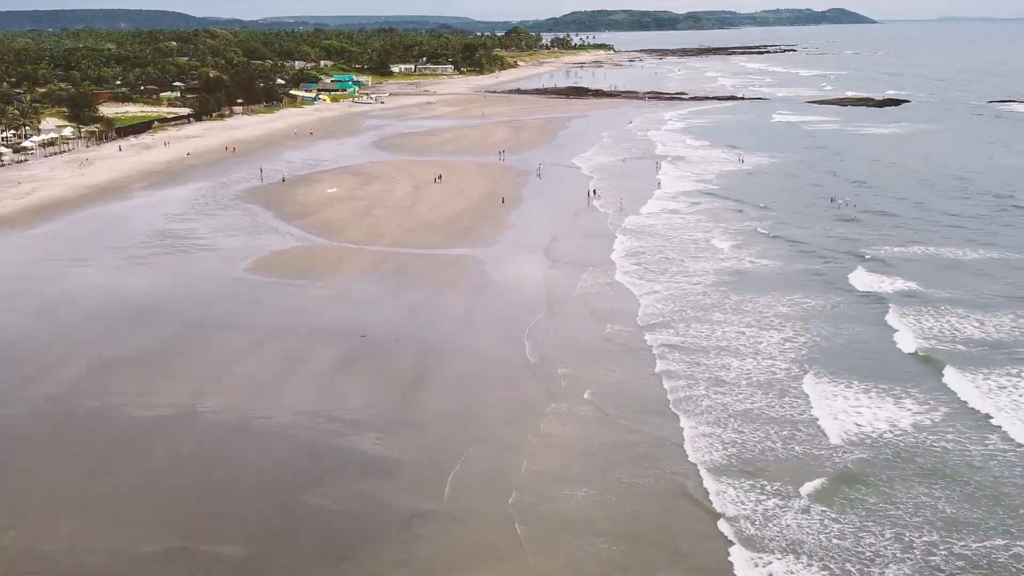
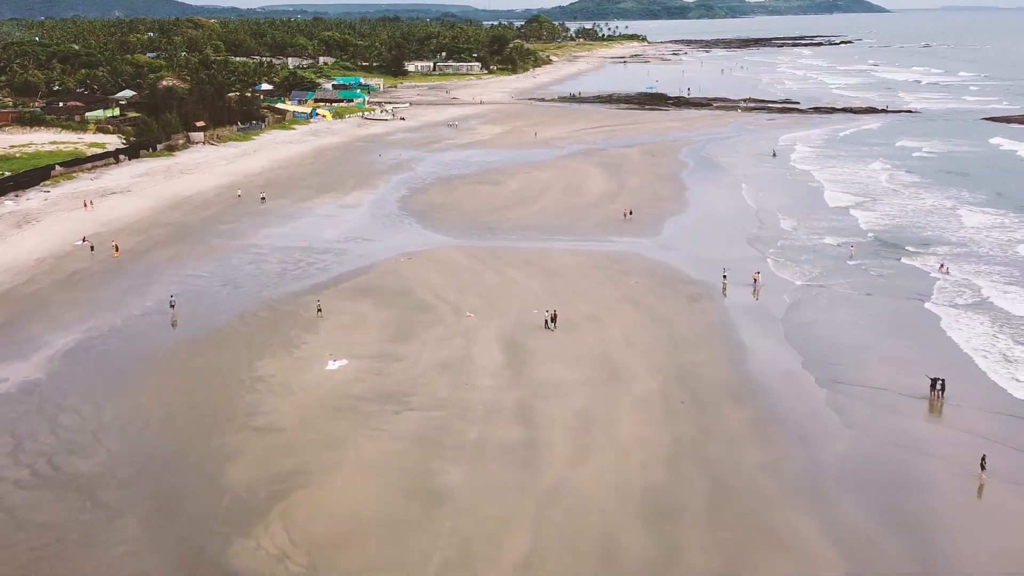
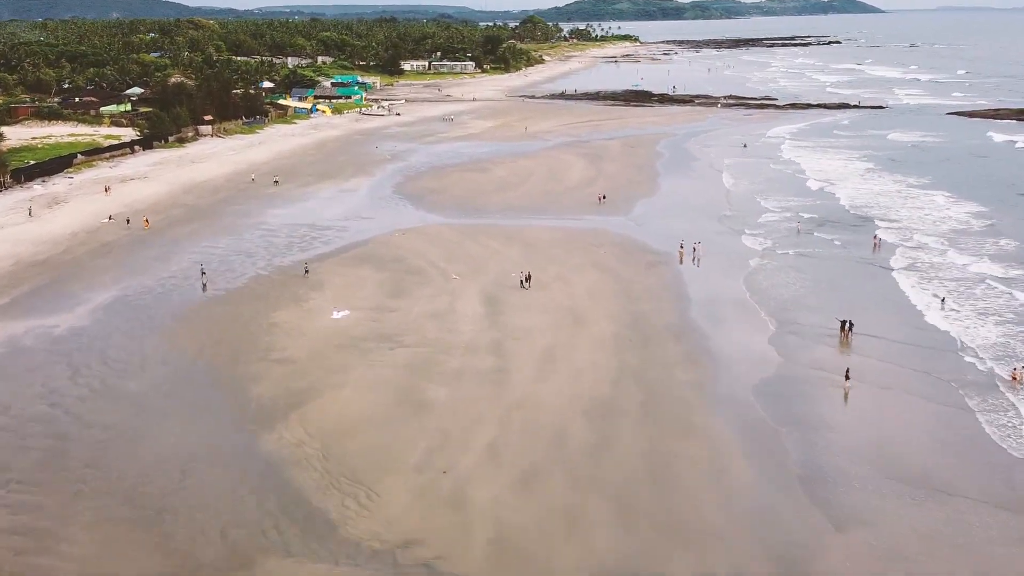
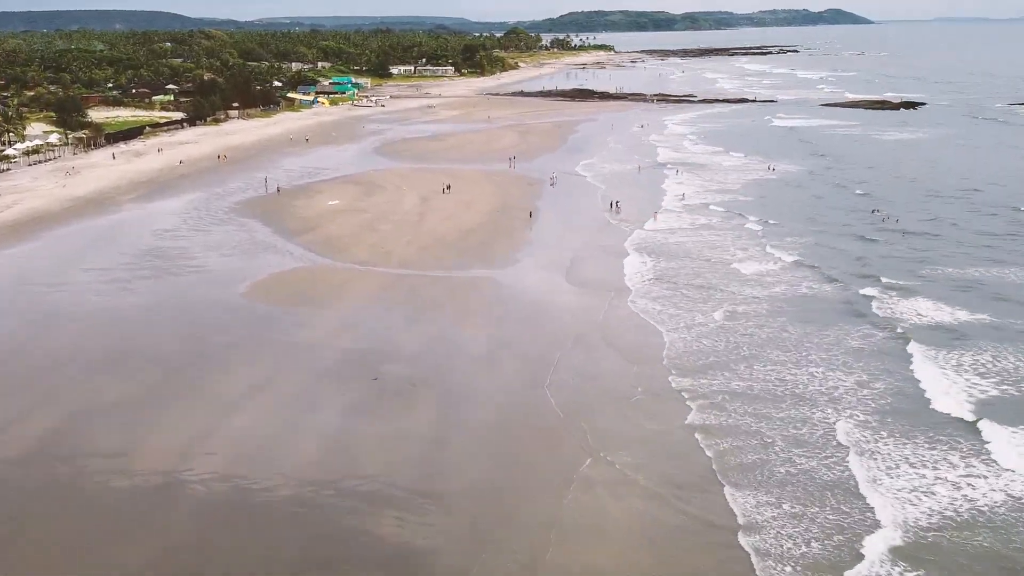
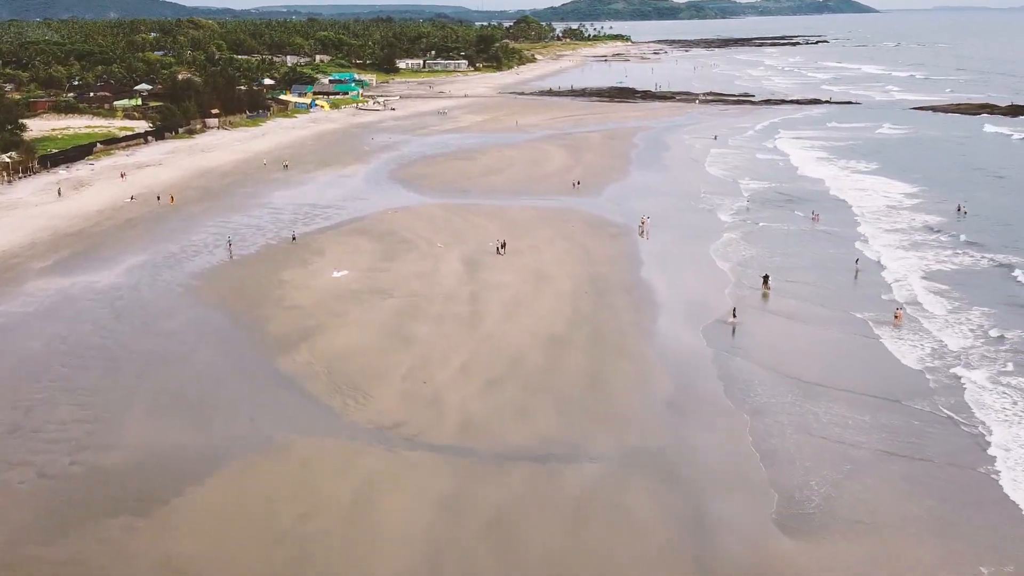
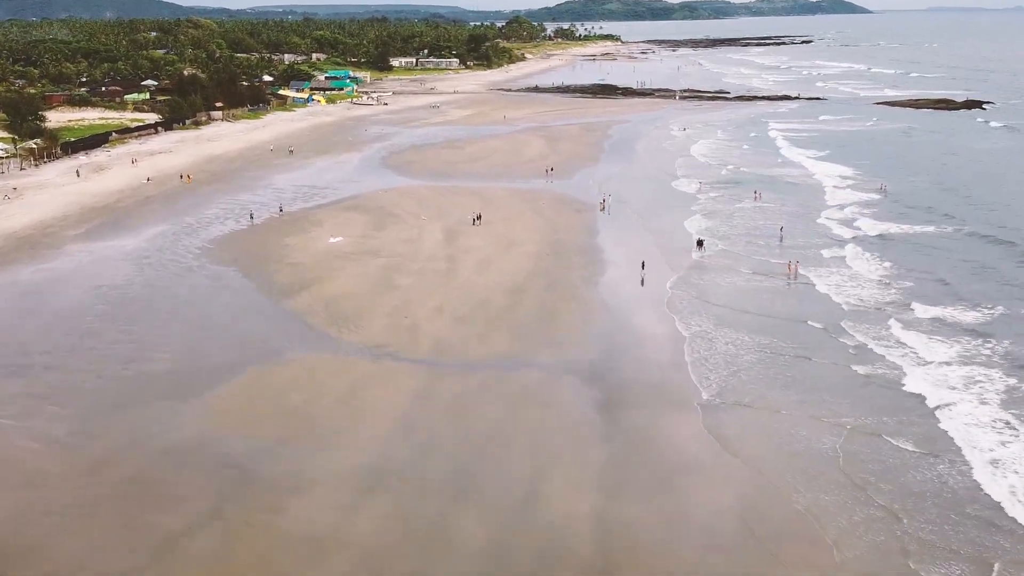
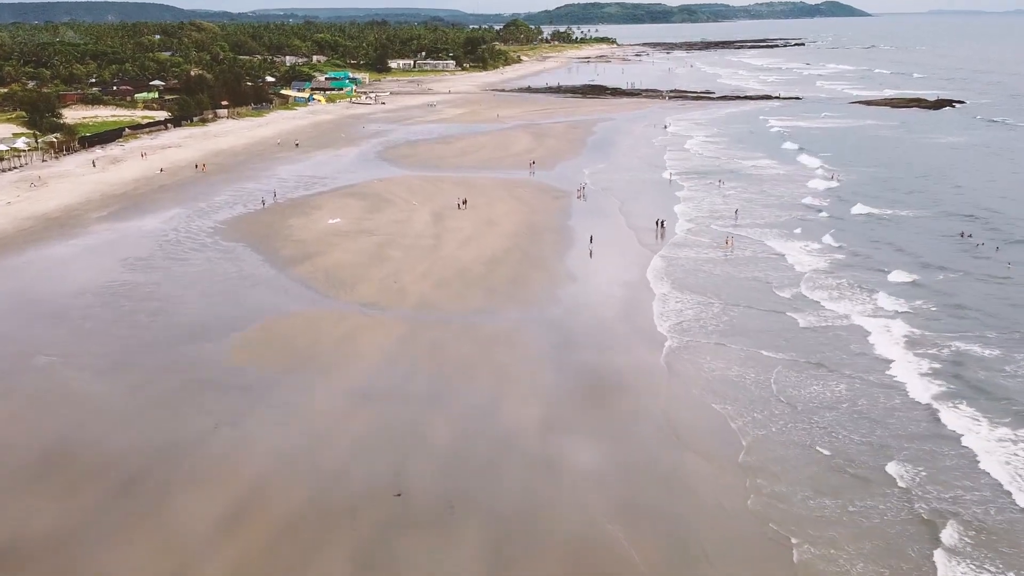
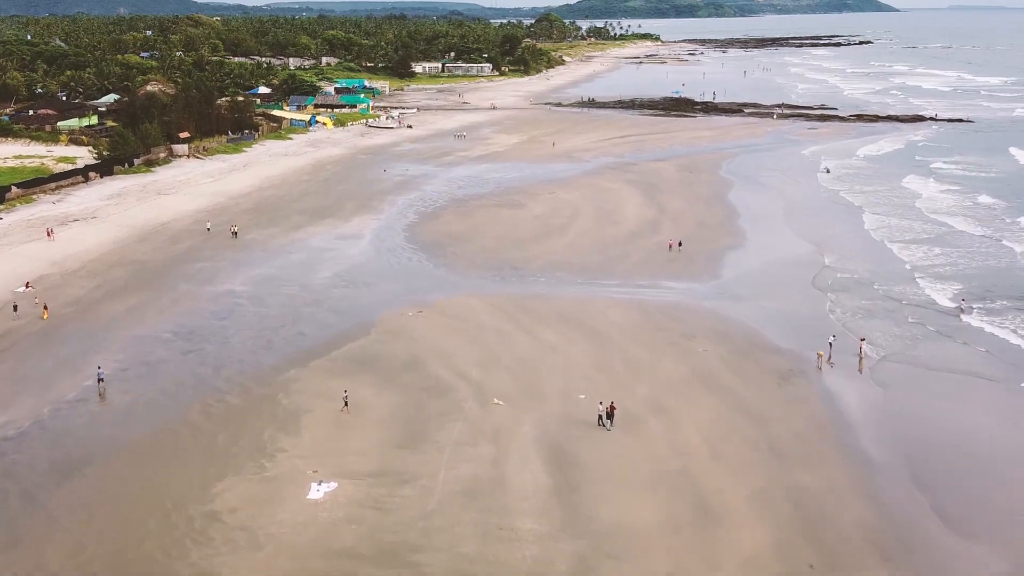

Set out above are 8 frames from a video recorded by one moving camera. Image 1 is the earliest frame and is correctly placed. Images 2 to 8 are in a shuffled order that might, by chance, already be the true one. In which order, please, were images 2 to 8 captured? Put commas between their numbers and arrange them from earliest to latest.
4, 7, 6, 5, 3, 2, 8
